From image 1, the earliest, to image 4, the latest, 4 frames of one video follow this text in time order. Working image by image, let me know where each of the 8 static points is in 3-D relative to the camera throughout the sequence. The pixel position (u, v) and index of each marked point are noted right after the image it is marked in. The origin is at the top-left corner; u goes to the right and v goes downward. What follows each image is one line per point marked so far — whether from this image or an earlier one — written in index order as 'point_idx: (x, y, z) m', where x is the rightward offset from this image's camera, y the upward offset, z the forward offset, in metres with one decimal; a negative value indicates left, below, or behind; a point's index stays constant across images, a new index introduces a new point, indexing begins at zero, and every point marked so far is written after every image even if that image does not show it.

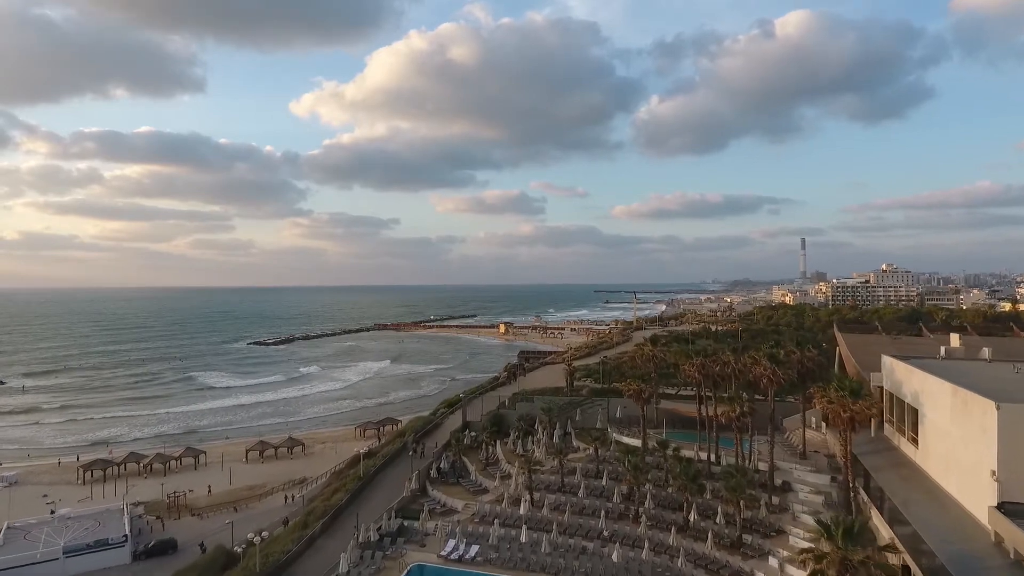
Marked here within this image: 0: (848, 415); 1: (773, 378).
0: (+9.4, -3.6, +16.0) m
1: (+8.4, -2.9, +18.5) m
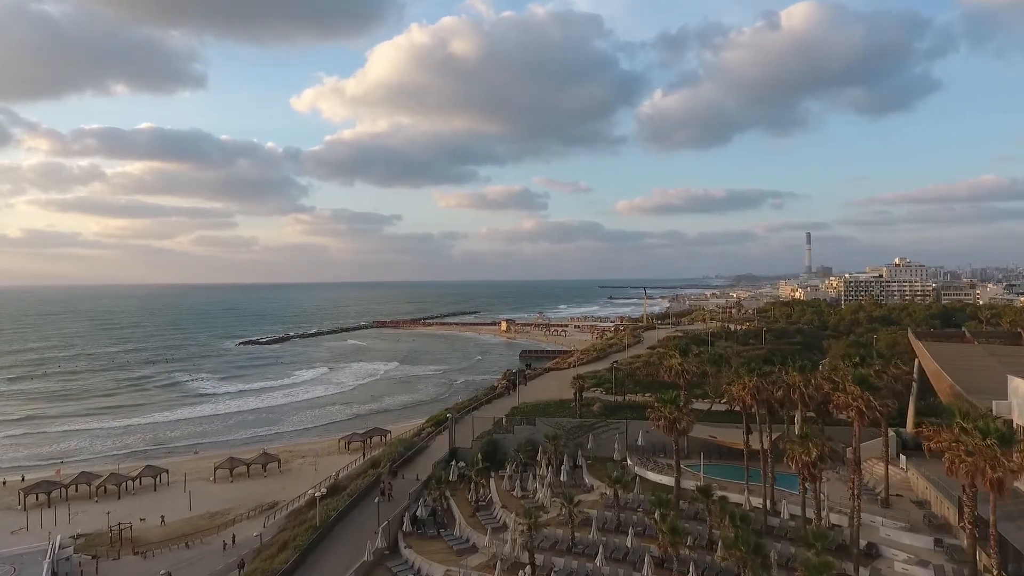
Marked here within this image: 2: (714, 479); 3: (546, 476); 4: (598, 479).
0: (+9.2, -3.5, +11.0) m
1: (+8.3, -2.8, +13.5) m
2: (+6.4, -6.1, +18.2) m
3: (+1.1, -6.4, +19.6) m
4: (+2.9, -6.6, +19.7) m
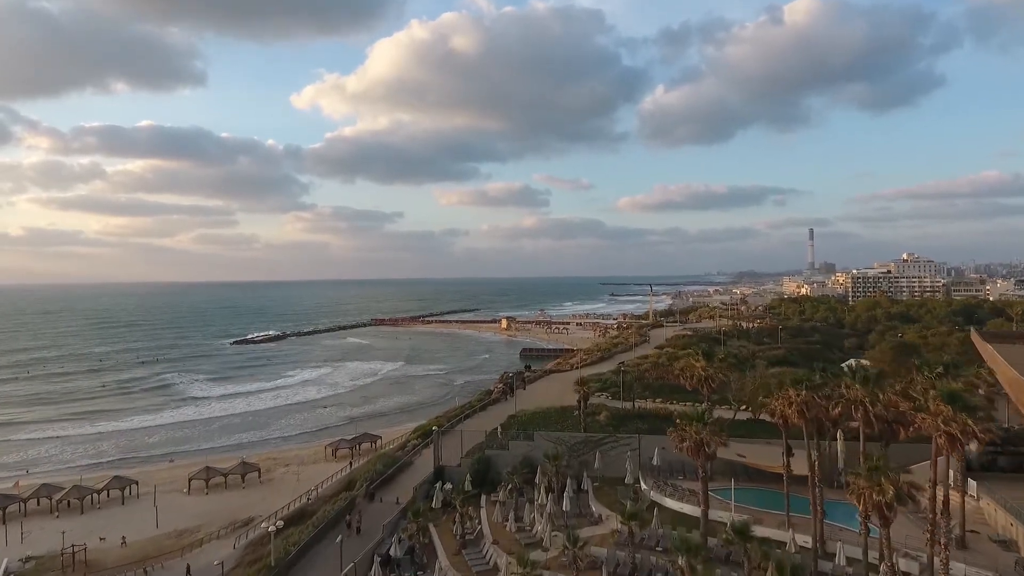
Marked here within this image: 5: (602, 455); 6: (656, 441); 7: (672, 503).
0: (+9.0, -3.3, +7.9) m
1: (+8.1, -2.7, +10.4) m
2: (+6.2, -5.9, +15.2) m
3: (+0.9, -6.2, +16.5) m
4: (+2.8, -6.4, +16.7) m
5: (+3.0, -5.5, +19.0) m
6: (+4.8, -5.1, +19.0) m
7: (+4.5, -6.1, +16.3) m
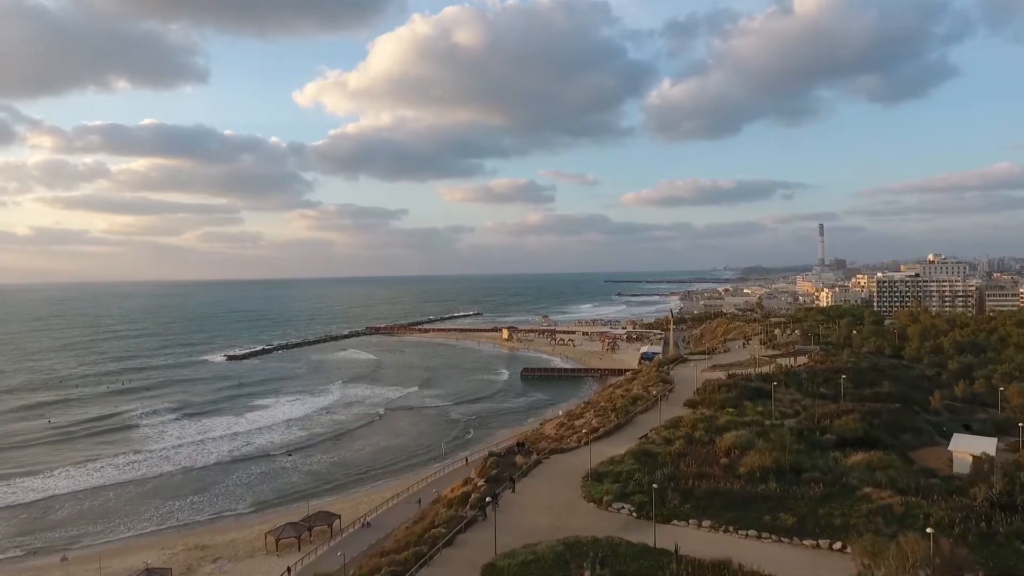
0: (+8.1, -6.1, -1.6) m
1: (+7.2, -5.4, +0.9) m
2: (+5.4, -8.6, +5.7) m
3: (+0.1, -9.0, +7.2) m
4: (+1.9, -9.1, +7.3) m
5: (+2.2, -8.2, +9.6) m
6: (+4.0, -7.8, +9.6) m
7: (+3.7, -8.8, +6.9) m
